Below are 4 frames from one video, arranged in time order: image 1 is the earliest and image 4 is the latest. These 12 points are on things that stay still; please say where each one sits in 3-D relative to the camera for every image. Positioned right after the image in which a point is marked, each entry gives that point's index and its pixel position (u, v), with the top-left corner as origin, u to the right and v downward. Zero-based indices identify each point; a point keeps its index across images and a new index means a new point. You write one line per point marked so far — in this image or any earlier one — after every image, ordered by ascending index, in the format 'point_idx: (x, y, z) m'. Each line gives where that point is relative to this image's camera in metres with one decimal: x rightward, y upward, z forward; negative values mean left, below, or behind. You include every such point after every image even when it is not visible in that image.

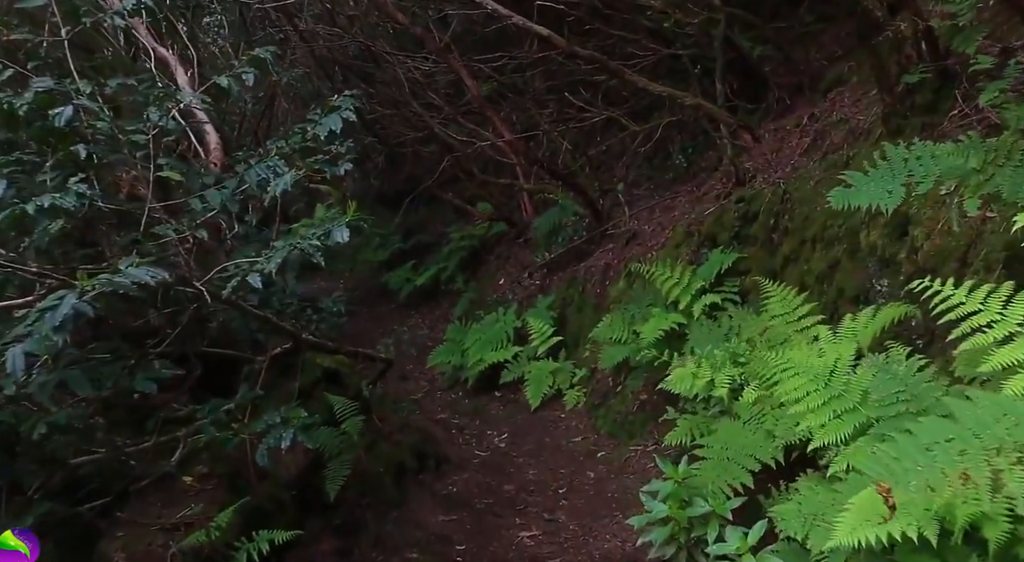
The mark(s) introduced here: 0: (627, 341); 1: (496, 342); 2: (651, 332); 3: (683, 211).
0: (+0.9, -0.5, +7.5) m
1: (-0.2, -0.7, +10.5) m
2: (+1.0, -0.4, +6.6) m
3: (+1.7, +0.7, +8.8) m
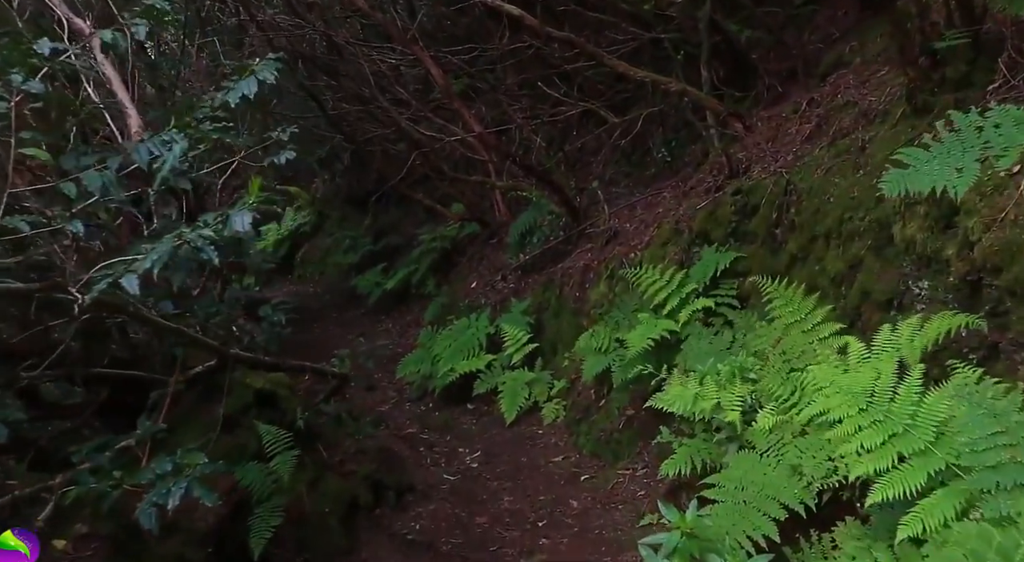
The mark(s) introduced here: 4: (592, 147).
0: (+0.7, -0.5, +6.8) m
1: (-0.5, -0.7, +9.7) m
2: (+0.8, -0.4, +5.9) m
3: (+1.4, +0.7, +8.1) m
4: (+1.0, +1.7, +11.9) m
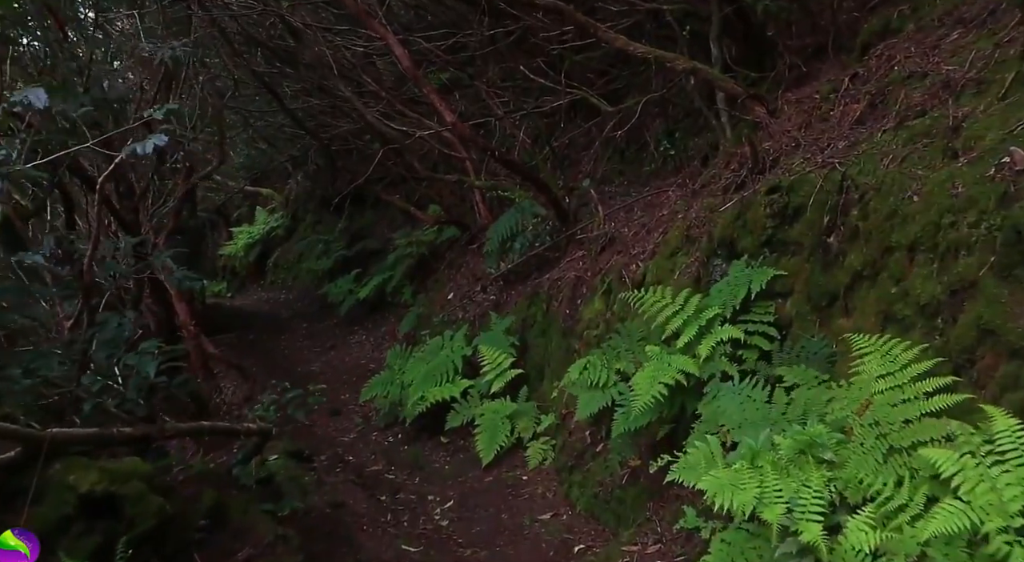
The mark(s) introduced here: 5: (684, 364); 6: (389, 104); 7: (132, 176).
0: (+0.6, -0.6, +5.5) m
1: (-0.7, -0.9, +8.4) m
2: (+0.7, -0.6, +4.6) m
3: (+1.3, +0.5, +6.8) m
4: (+0.8, +1.6, +10.6) m
5: (+0.9, -0.4, +4.6) m
6: (-1.6, +2.3, +12.0) m
7: (-4.2, +1.2, +10.0) m
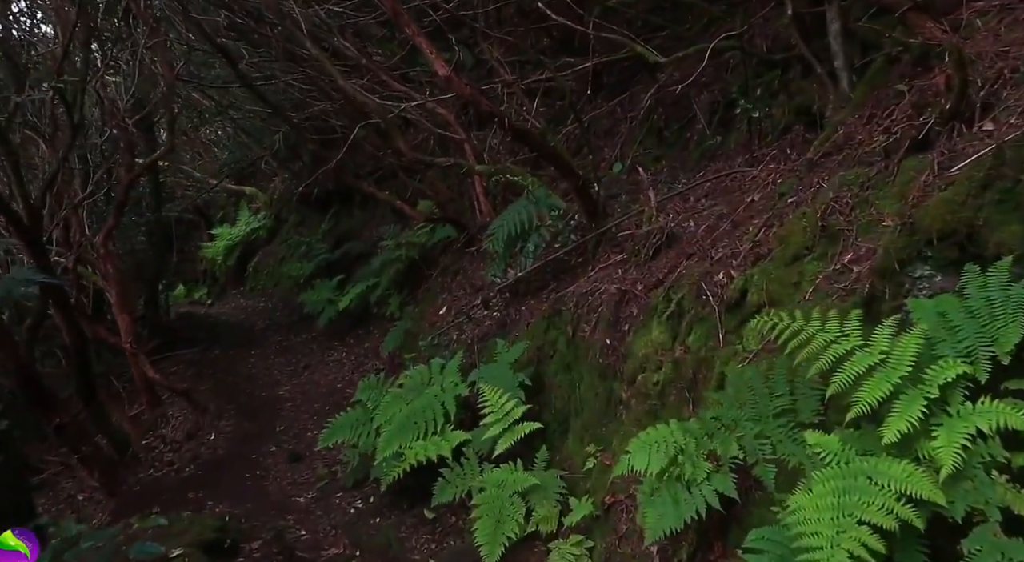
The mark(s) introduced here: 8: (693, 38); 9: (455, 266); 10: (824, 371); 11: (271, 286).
0: (+0.7, -0.7, +3.1) m
1: (-0.6, -1.0, +6.0) m
2: (+0.8, -0.6, +2.2) m
3: (+1.3, +0.4, +4.5) m
4: (+0.9, +1.5, +8.2) m
5: (+1.0, -0.5, +2.3) m
6: (-1.5, +2.2, +9.6) m
7: (-4.1, +1.1, +7.6) m
8: (+1.5, +2.1, +7.5) m
9: (-0.6, +0.2, +9.5) m
10: (+1.0, -0.3, +3.1) m
11: (-3.8, -0.1, +13.7) m
